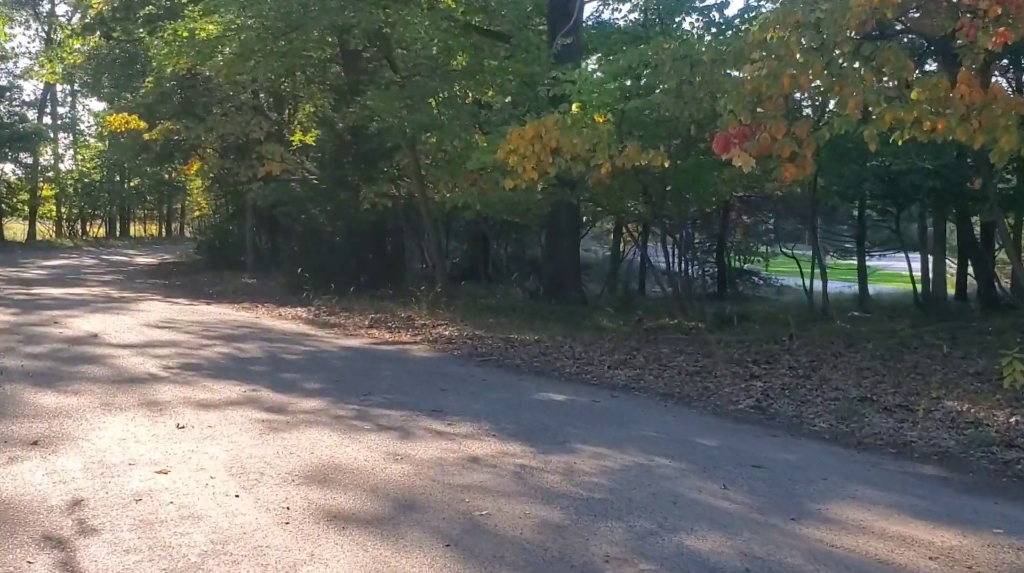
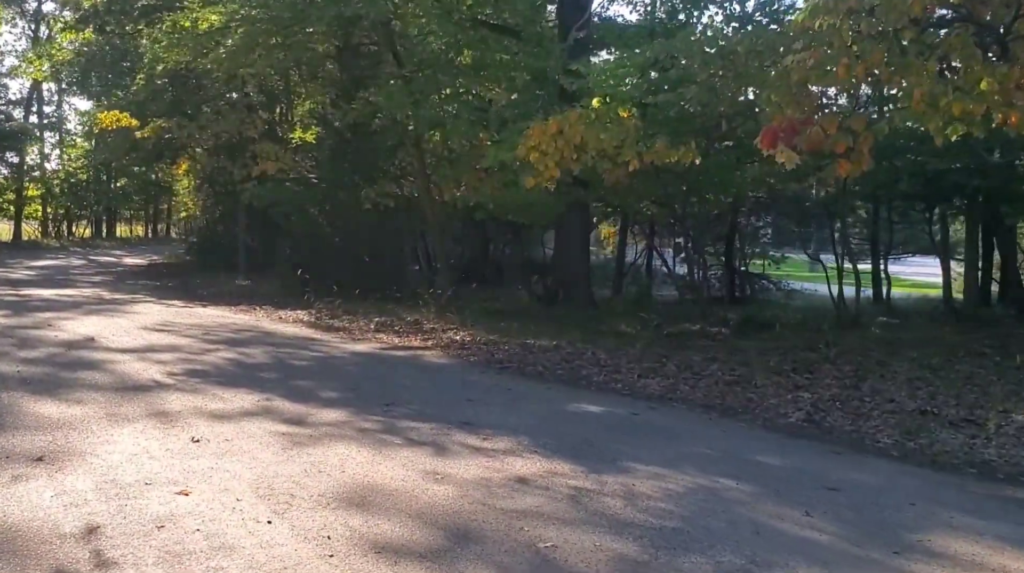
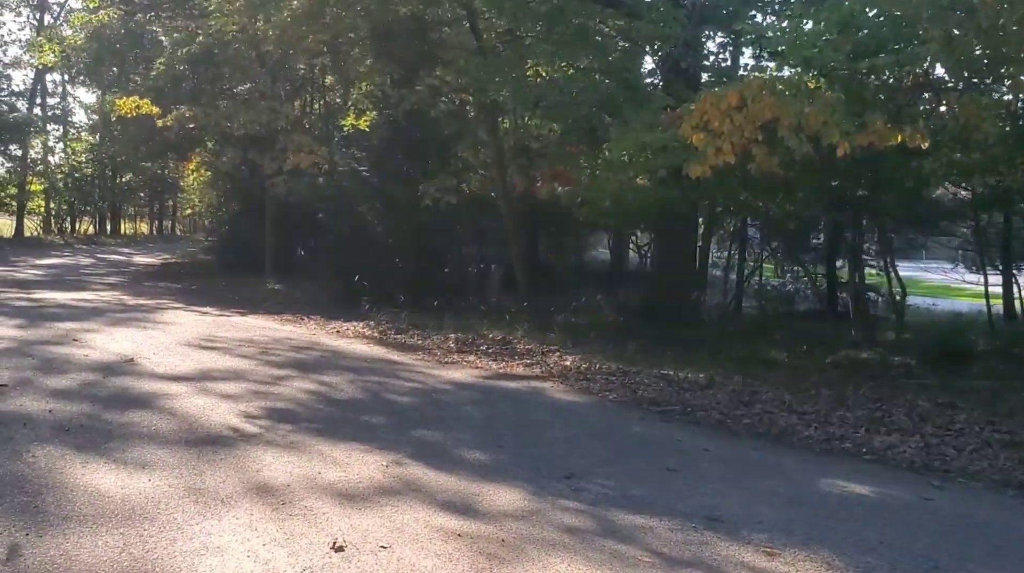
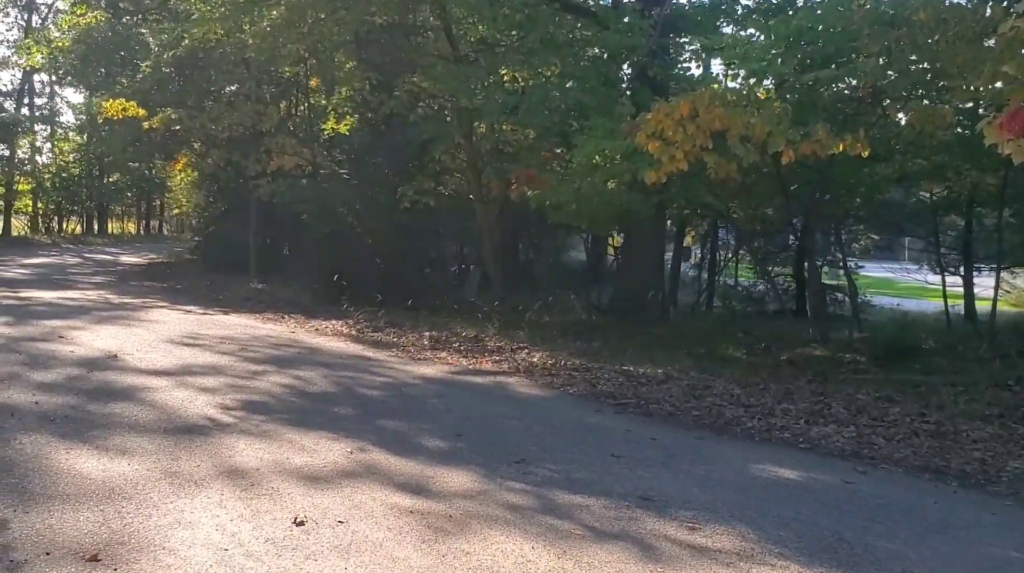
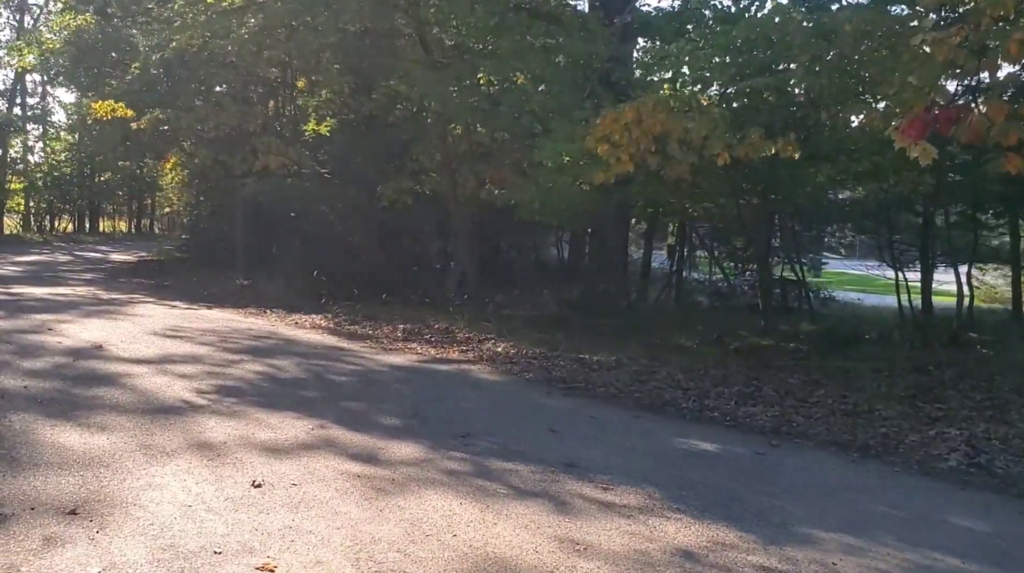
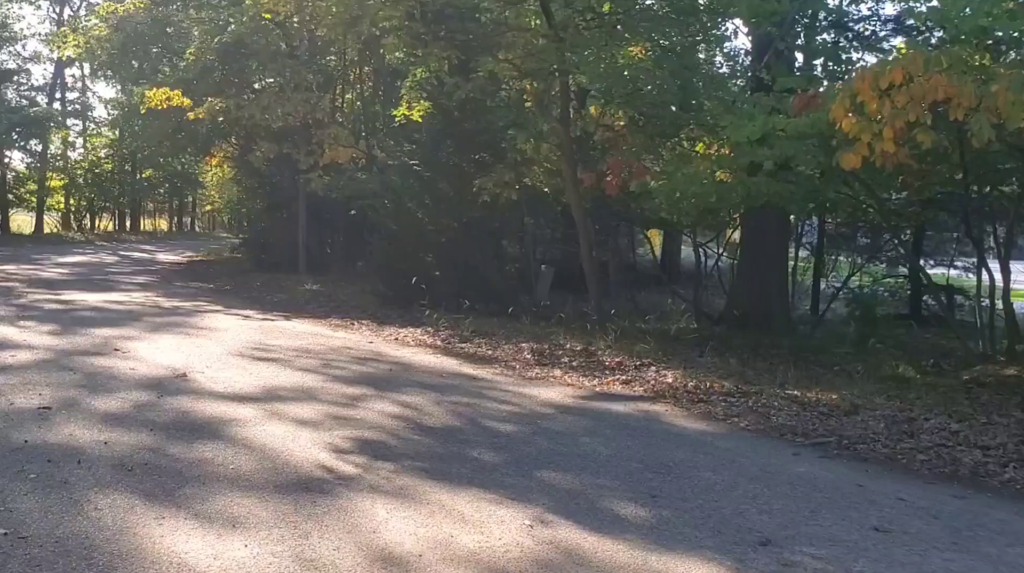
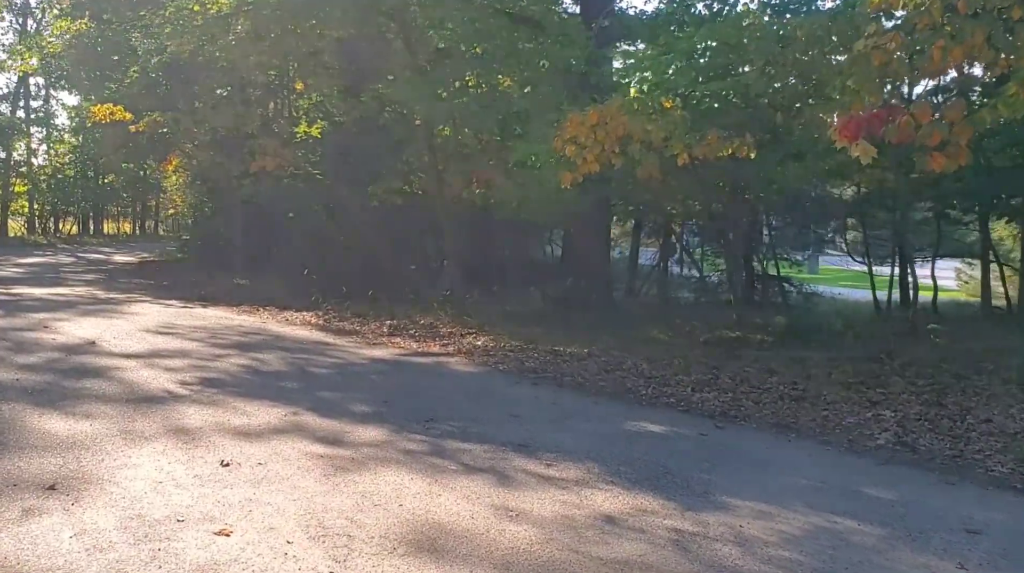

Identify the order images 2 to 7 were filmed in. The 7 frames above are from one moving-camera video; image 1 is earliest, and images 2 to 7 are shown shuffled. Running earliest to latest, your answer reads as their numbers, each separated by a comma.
2, 7, 5, 4, 3, 6
